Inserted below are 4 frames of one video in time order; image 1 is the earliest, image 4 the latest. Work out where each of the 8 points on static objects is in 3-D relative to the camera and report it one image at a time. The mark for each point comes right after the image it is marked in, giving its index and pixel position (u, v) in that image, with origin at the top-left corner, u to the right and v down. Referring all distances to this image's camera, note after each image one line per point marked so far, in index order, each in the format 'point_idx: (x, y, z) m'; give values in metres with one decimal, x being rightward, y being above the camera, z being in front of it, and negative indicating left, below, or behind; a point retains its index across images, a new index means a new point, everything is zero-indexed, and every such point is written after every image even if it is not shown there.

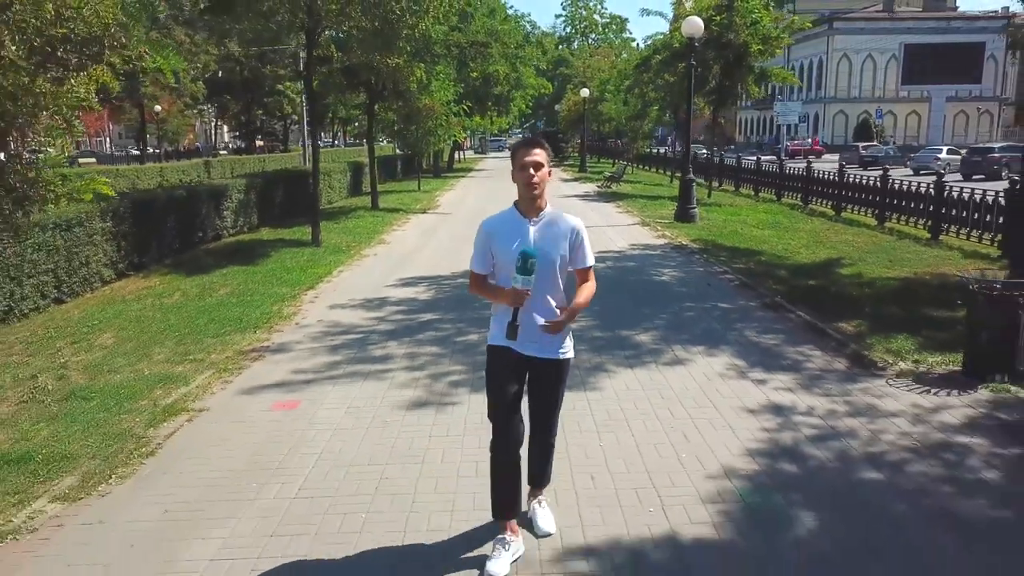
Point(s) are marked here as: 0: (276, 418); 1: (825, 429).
0: (-1.4, -0.8, +6.0) m
1: (+1.7, -0.7, +5.4) m
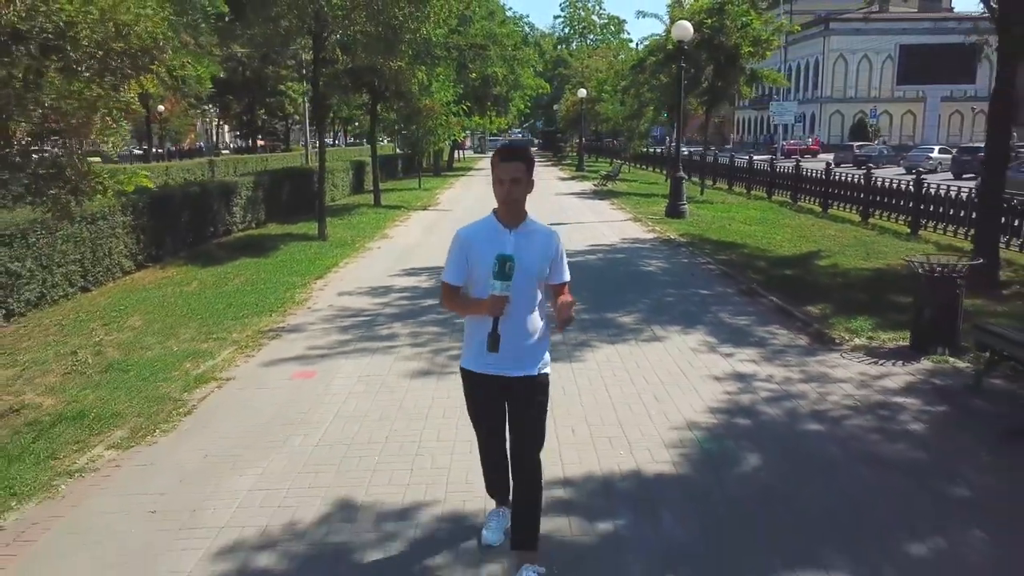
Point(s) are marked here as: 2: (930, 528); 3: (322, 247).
0: (-1.4, -0.6, +6.8) m
1: (+1.6, -0.6, +6.2) m
2: (+1.7, -1.0, +4.1) m
3: (-2.8, +0.6, +14.6) m
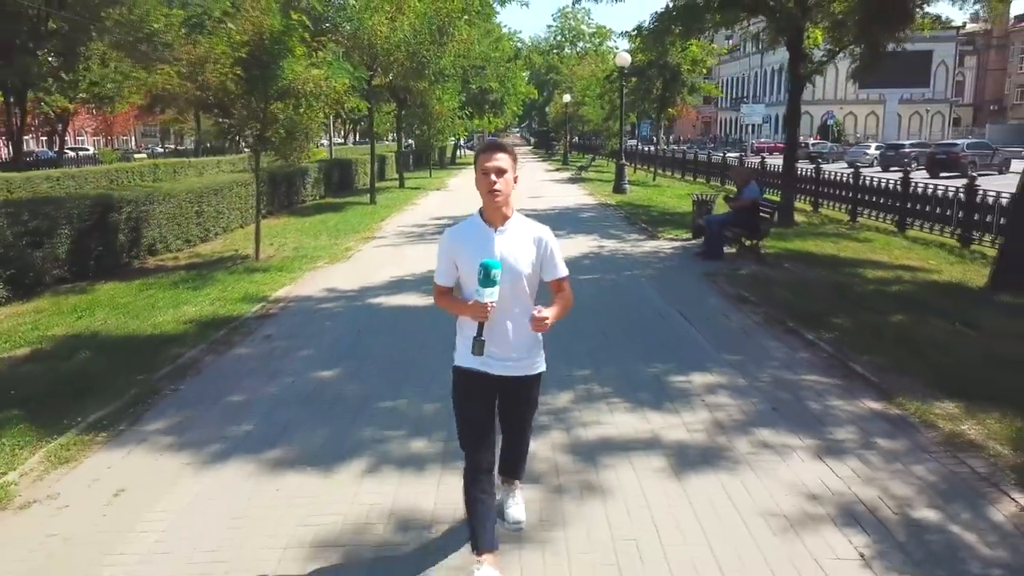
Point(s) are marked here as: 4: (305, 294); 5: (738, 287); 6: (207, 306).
0: (-1.7, +0.5, +14.2) m
1: (+1.4, +0.5, +13.6) m
2: (+1.5, +0.2, +11.5) m
3: (-3.0, +1.7, +22.1) m
4: (-2.1, -0.1, +10.3) m
5: (+2.3, 0.0, +10.2) m
6: (-2.9, -0.2, +9.6) m
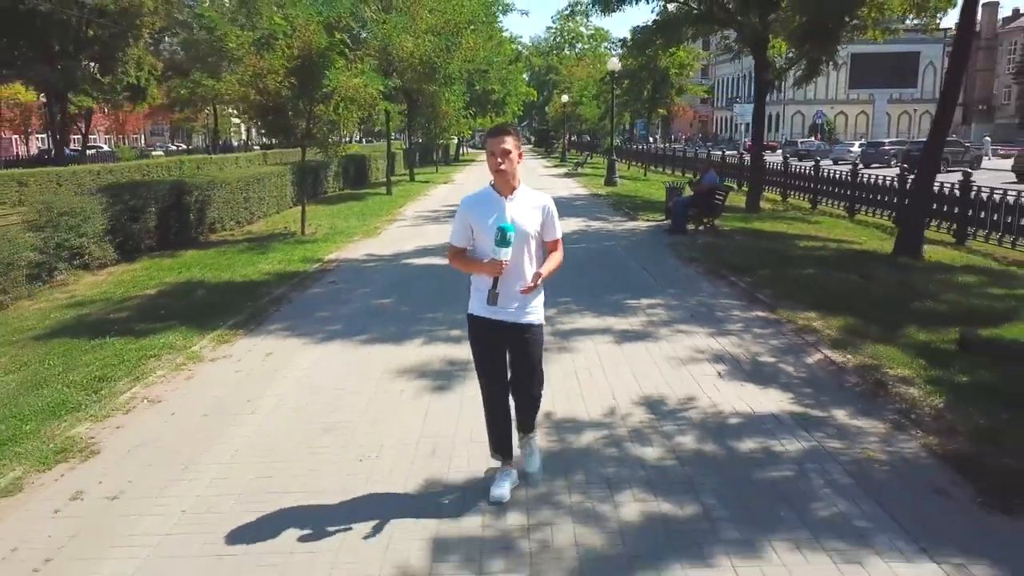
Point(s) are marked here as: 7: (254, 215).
0: (-1.6, +1.0, +17.0) m
1: (+1.4, +1.0, +16.3) m
2: (+1.5, +0.7, +14.2) m
3: (-3.0, +2.2, +24.8) m
4: (-2.1, +0.4, +13.1) m
5: (+2.3, +0.5, +12.9) m
6: (-2.9, +0.3, +12.4) m
7: (-4.9, +1.4, +19.1) m
